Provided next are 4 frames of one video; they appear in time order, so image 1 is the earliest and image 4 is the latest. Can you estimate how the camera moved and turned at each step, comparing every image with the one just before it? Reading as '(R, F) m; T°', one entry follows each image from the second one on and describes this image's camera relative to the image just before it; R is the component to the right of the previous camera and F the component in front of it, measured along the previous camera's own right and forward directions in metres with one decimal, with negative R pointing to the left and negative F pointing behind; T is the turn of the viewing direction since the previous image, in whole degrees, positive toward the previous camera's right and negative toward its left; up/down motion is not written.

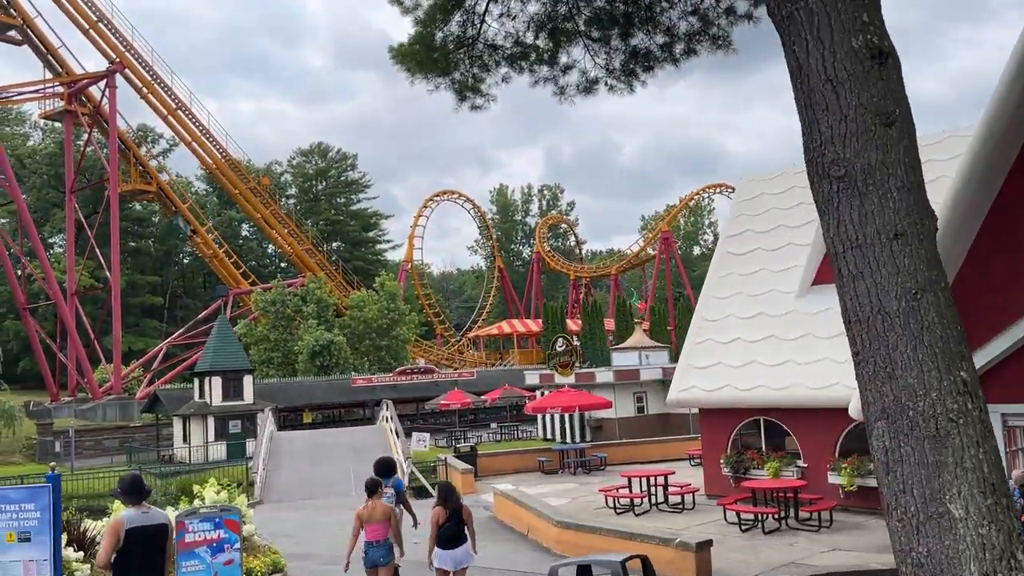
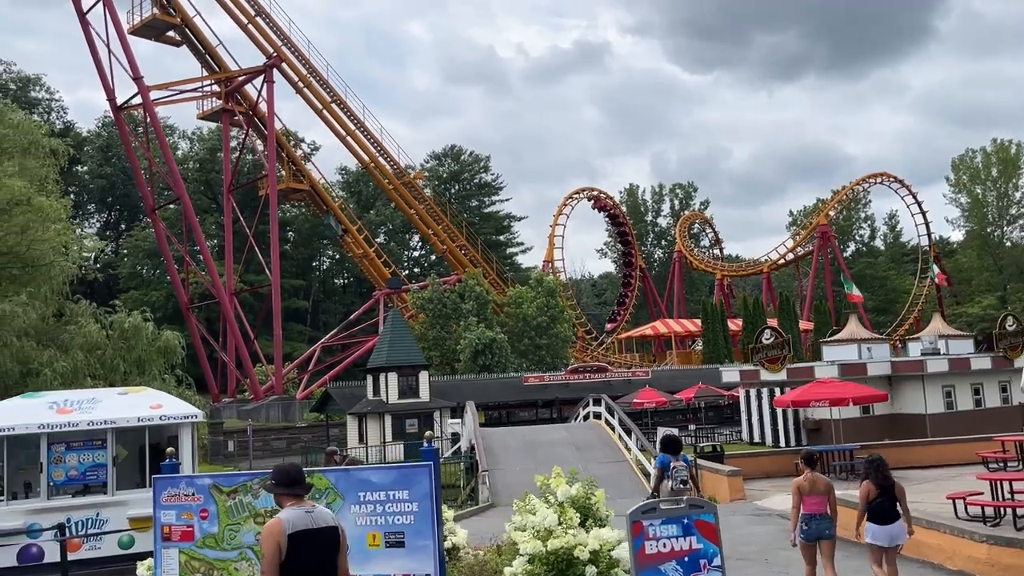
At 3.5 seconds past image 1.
(-2.9, +2.5) m; -7°
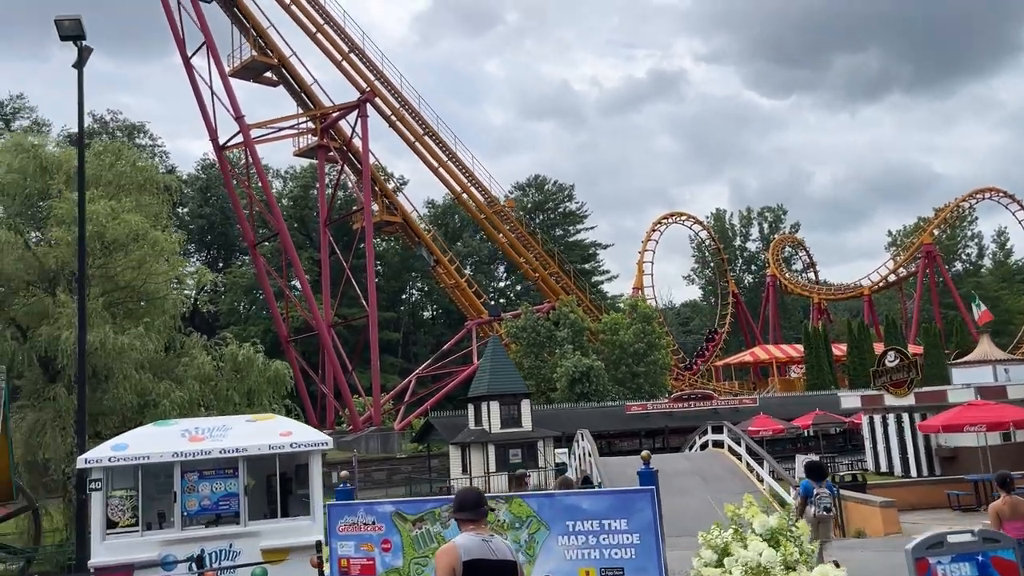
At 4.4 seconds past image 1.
(-0.8, +0.6) m; -5°
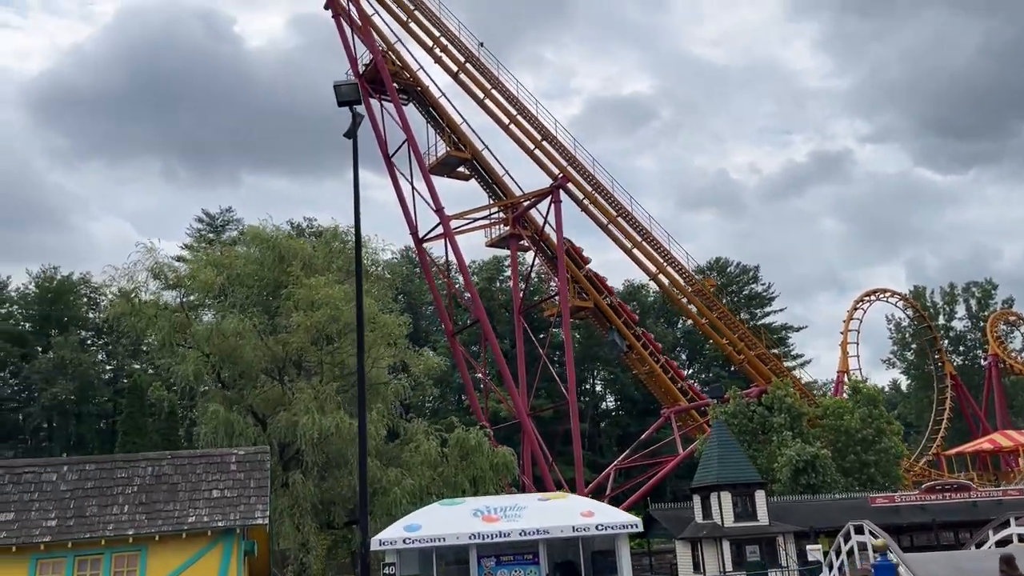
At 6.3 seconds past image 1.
(-1.9, +1.1) m; -11°
